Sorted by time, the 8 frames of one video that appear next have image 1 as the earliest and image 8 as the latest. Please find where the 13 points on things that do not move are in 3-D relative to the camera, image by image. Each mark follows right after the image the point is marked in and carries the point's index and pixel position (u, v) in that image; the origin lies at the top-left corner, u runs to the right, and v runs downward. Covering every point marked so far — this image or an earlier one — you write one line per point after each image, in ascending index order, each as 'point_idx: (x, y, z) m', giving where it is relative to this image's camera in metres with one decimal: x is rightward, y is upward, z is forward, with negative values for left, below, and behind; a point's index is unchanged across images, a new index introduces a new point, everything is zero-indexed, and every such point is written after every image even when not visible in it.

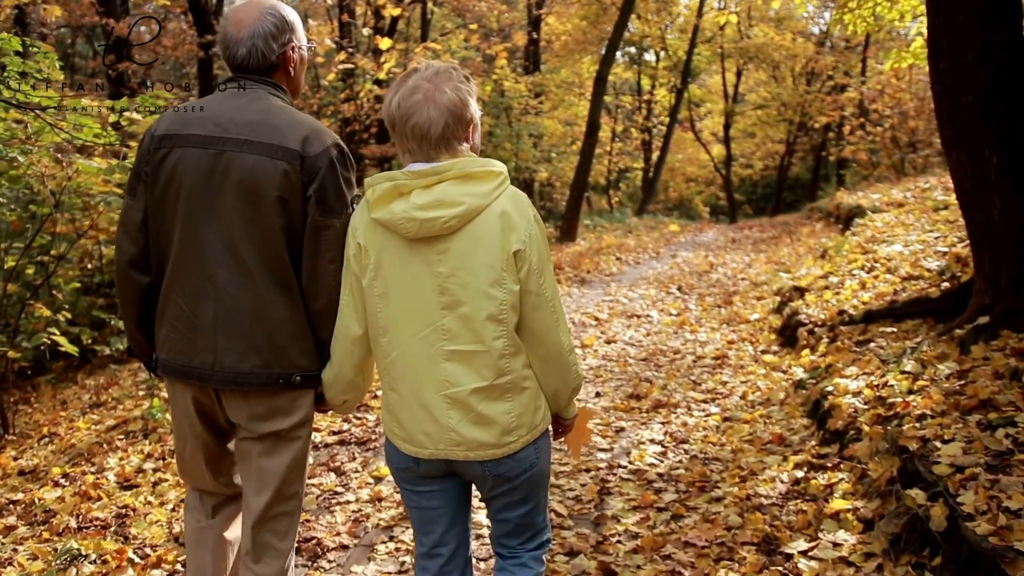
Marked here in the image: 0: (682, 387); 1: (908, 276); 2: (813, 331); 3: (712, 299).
0: (+1.2, -0.7, +6.5) m
1: (+3.1, +0.1, +7.3) m
2: (+2.2, -0.3, +6.9) m
3: (+2.2, -0.1, +10.2) m
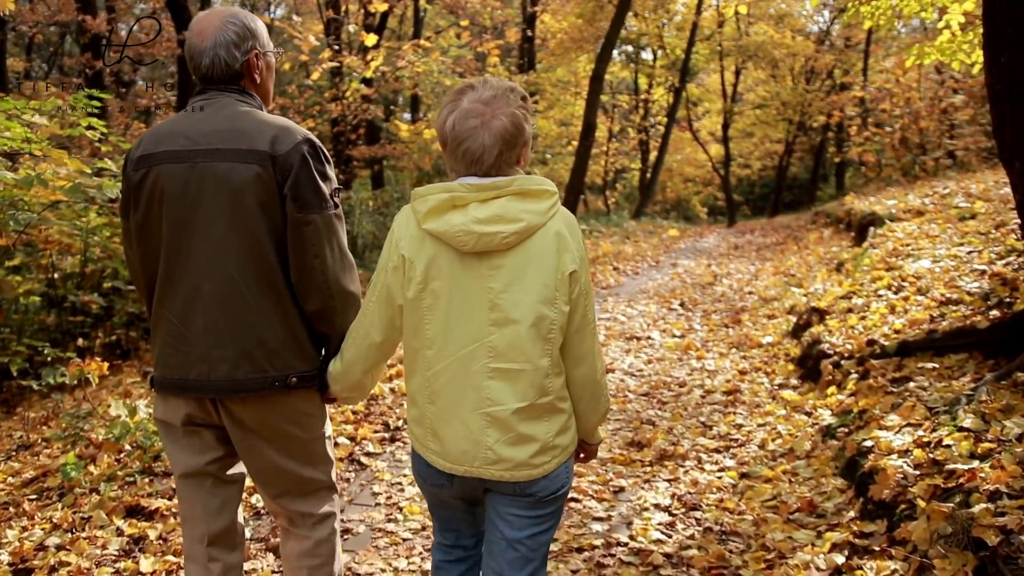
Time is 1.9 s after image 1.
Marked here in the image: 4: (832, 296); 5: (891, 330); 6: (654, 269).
0: (+1.1, -0.9, +5.6) m
1: (+2.9, -0.1, +6.4) m
2: (+2.1, -0.5, +6.0) m
3: (+2.0, -0.3, +9.4) m
4: (+2.7, -0.1, +7.8) m
5: (+2.5, -0.3, +6.2) m
6: (+2.1, +0.3, +14.2) m
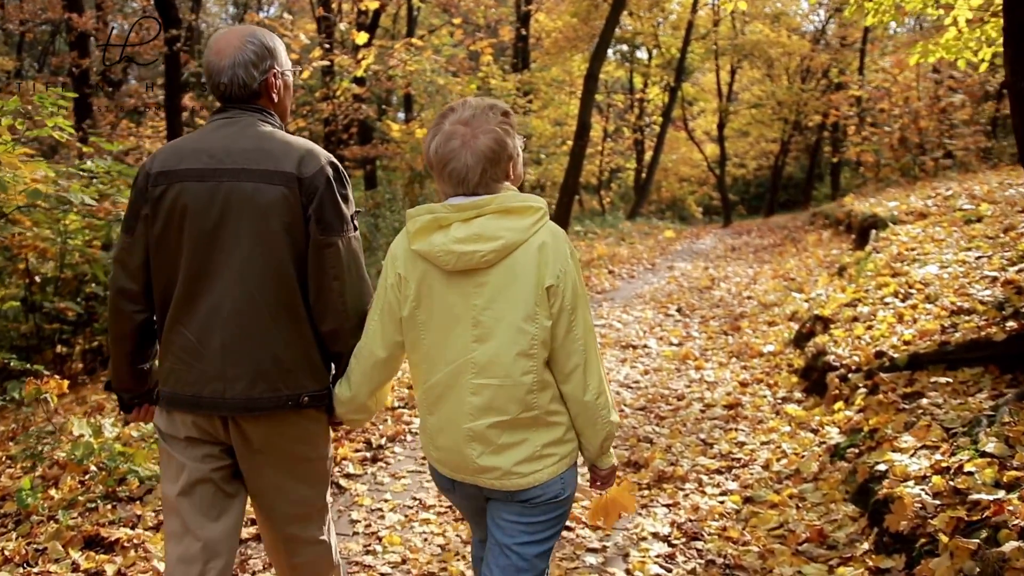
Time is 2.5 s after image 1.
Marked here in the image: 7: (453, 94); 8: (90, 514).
0: (+1.0, -0.9, +5.3) m
1: (+2.9, -0.1, +6.1) m
2: (+2.0, -0.5, +5.7) m
3: (+2.0, -0.3, +9.1) m
4: (+2.6, -0.1, +7.5) m
5: (+2.4, -0.3, +5.9) m
6: (+2.0, +0.2, +13.9) m
7: (-1.0, +3.6, +17.5) m
8: (-2.0, -1.1, +4.5) m
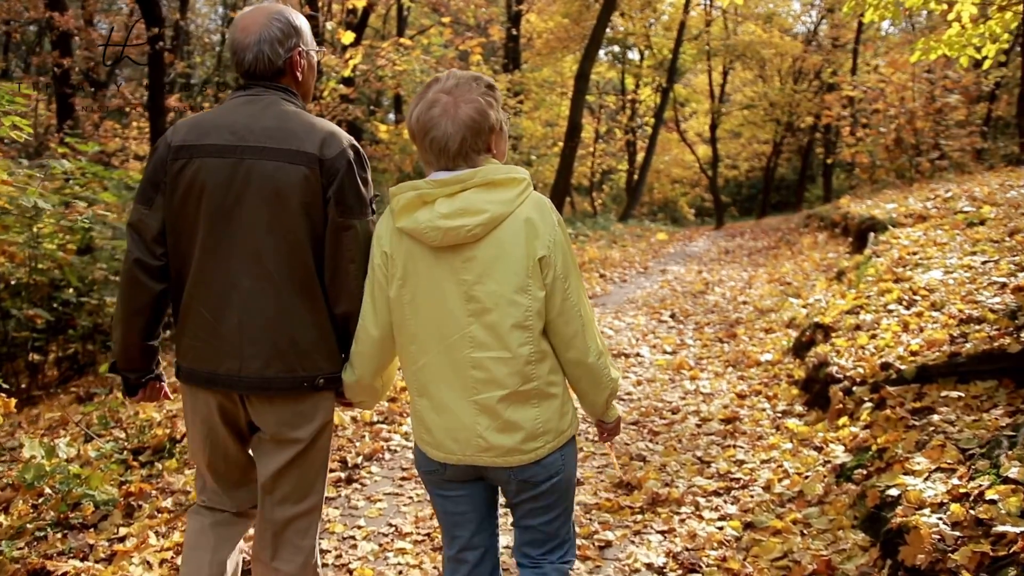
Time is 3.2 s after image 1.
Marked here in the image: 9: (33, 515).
0: (+0.9, -1.0, +5.0) m
1: (+2.8, -0.2, +5.8) m
2: (+1.9, -0.6, +5.4) m
3: (+1.9, -0.4, +8.8) m
4: (+2.5, -0.2, +7.2) m
5: (+2.3, -0.4, +5.5) m
6: (+1.9, +0.2, +13.6) m
7: (-1.2, +3.5, +17.2) m
8: (-2.1, -1.1, +4.2) m
9: (-2.3, -1.1, +4.5) m
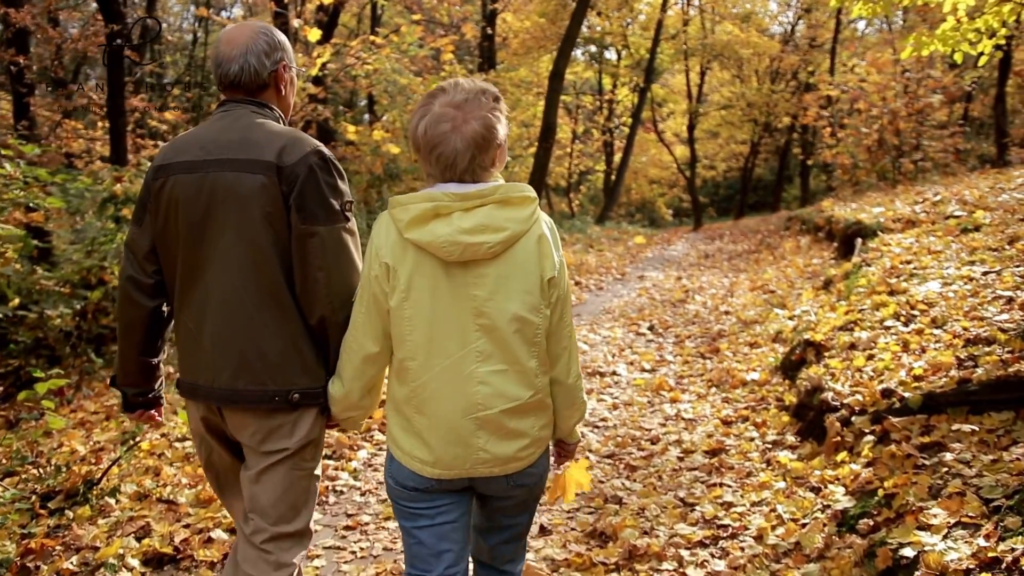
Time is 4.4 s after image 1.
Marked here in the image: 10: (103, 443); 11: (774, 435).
0: (+0.7, -1.1, +4.4) m
1: (+2.6, -0.3, +5.3) m
2: (+1.7, -0.7, +4.9) m
3: (+1.6, -0.5, +8.2) m
4: (+2.2, -0.3, +6.7) m
5: (+2.1, -0.5, +5.0) m
6: (+1.5, +0.1, +13.0) m
7: (-1.7, +3.4, +16.6) m
8: (-2.3, -1.3, +3.6) m
9: (-2.4, -1.2, +3.8) m
10: (-2.5, -1.0, +5.8) m
11: (+1.5, -0.8, +5.3) m
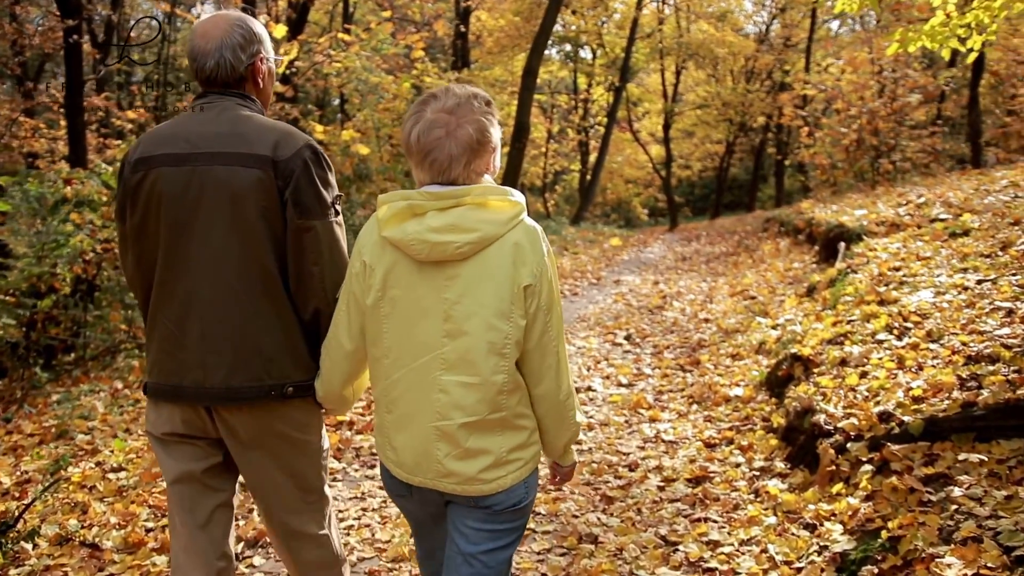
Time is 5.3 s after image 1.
0: (+0.6, -1.1, +4.0) m
1: (+2.4, -0.3, +4.9) m
2: (+1.6, -0.8, +4.5) m
3: (+1.3, -0.6, +7.8) m
4: (+2.0, -0.3, +6.3) m
5: (+2.0, -0.5, +4.6) m
6: (+1.1, 0.0, +12.6) m
7: (-2.2, +3.3, +16.1) m
8: (-2.4, -1.3, +3.1) m
9: (-2.6, -1.3, +3.3) m
10: (-2.7, -1.0, +5.3) m
11: (+1.3, -0.9, +4.9) m
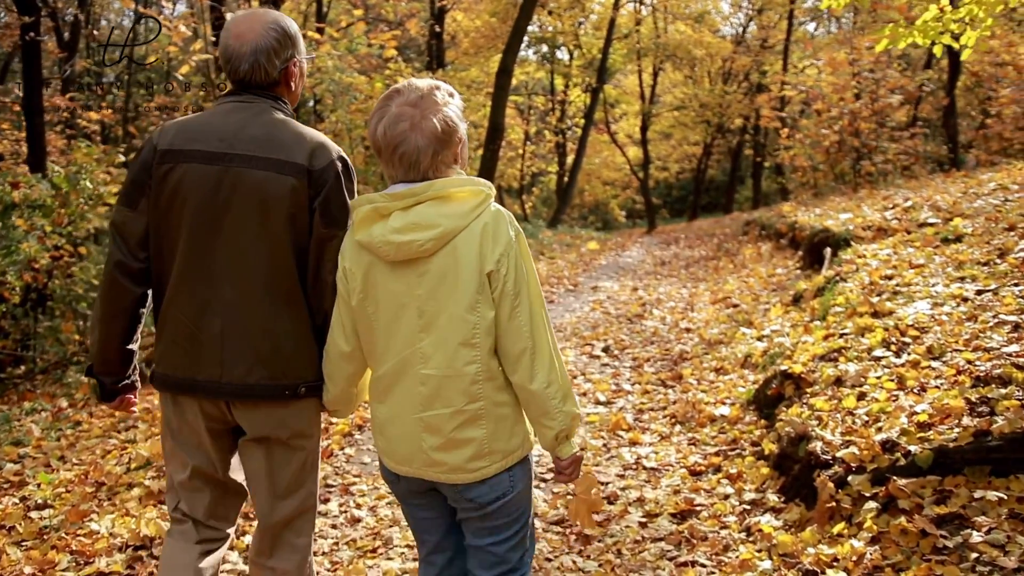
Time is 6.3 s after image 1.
0: (+0.4, -1.2, +3.6) m
1: (+2.2, -0.4, +4.5) m
2: (+1.4, -0.8, +4.1) m
3: (+1.1, -0.6, +7.4) m
4: (+1.8, -0.4, +5.9) m
5: (+1.8, -0.6, +4.2) m
6: (+0.8, -0.1, +12.2) m
7: (-2.6, +3.2, +15.6) m
8: (-2.5, -1.4, +2.6) m
9: (-2.7, -1.4, +2.8) m
10: (-2.9, -1.1, +4.8) m
11: (+1.1, -1.0, +4.5) m
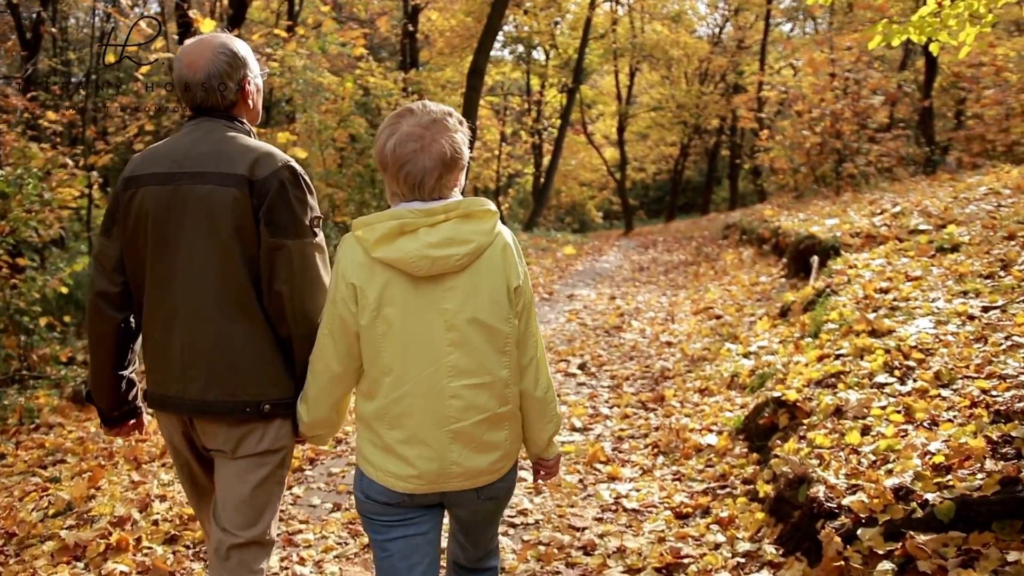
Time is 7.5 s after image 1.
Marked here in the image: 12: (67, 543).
0: (+0.3, -1.3, +3.0) m
1: (+2.1, -0.5, +4.0) m
2: (+1.3, -0.9, +3.6) m
3: (+0.9, -0.7, +6.9) m
4: (+1.7, -0.5, +5.4) m
5: (+1.7, -0.7, +3.7) m
6: (+0.4, -0.2, +11.7) m
7: (-3.1, +3.1, +15.0) m
8: (-2.6, -1.5, +2.0) m
9: (-2.8, -1.5, +2.2) m
10: (-3.0, -1.3, +4.2) m
11: (+1.0, -1.1, +4.0) m
12: (-2.0, -1.1, +4.2) m
